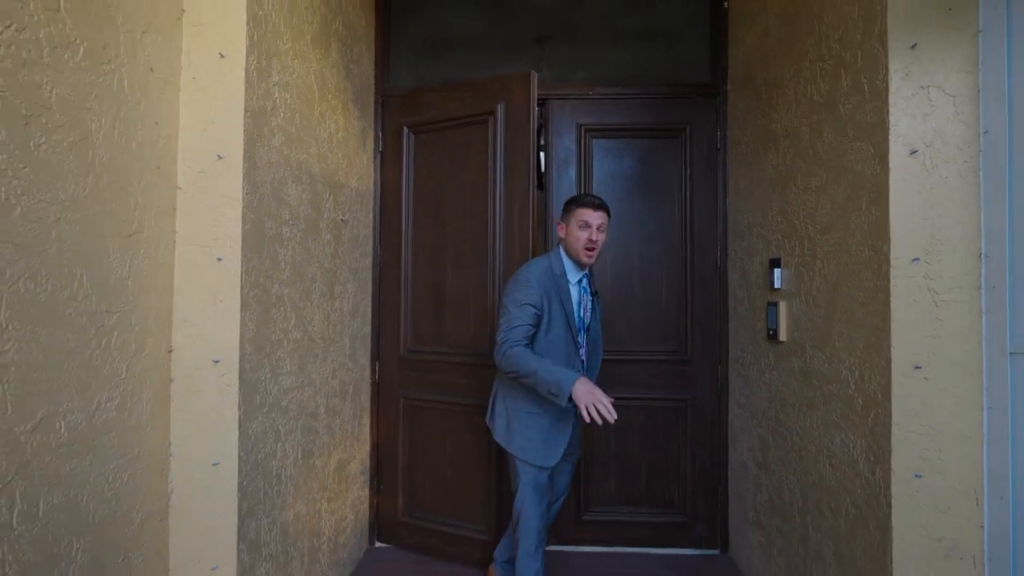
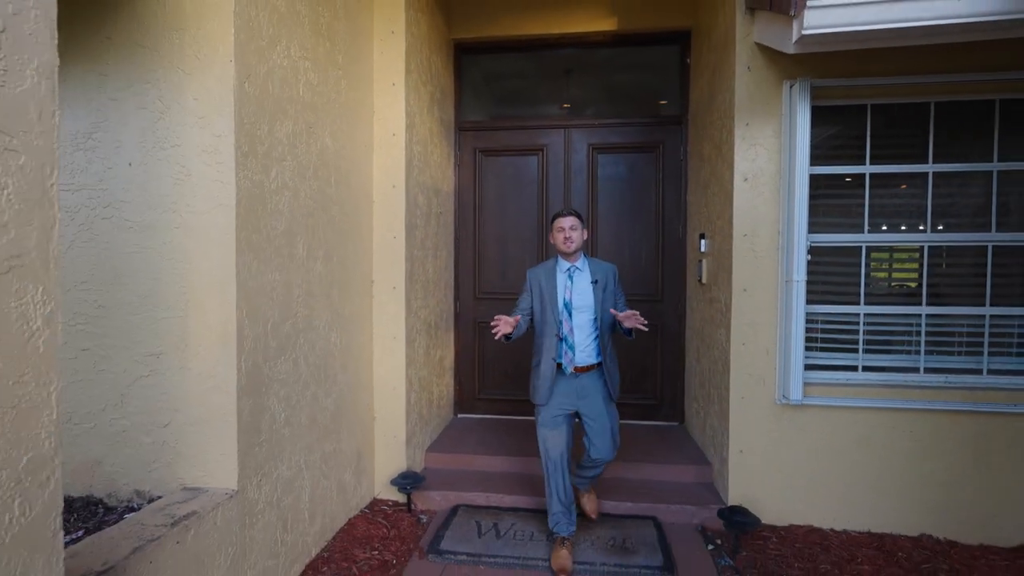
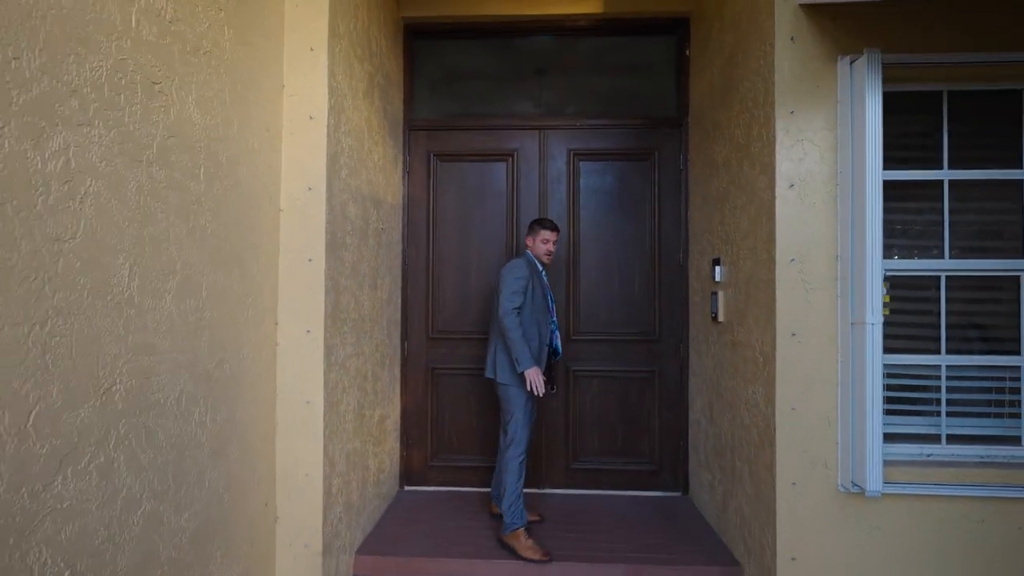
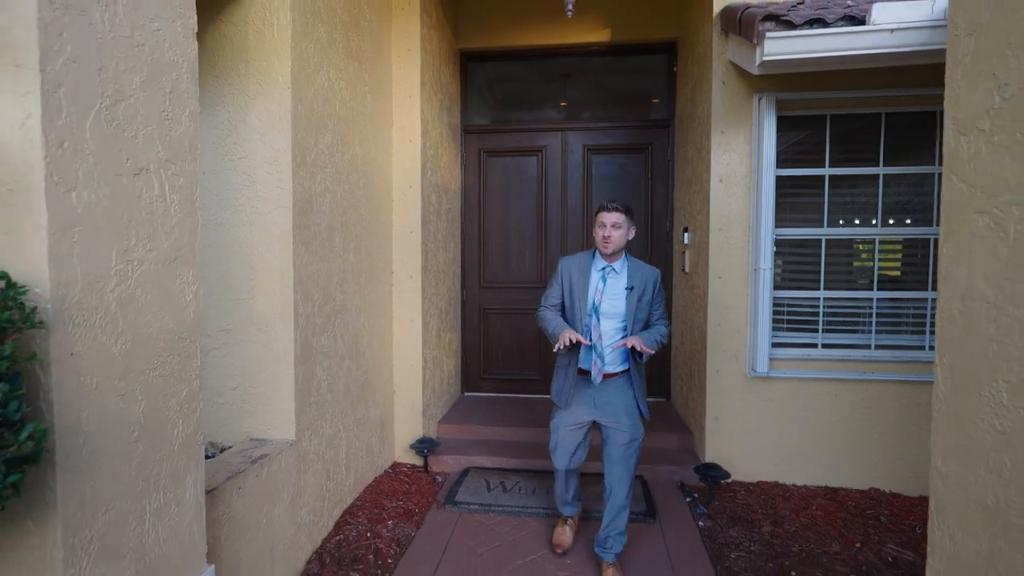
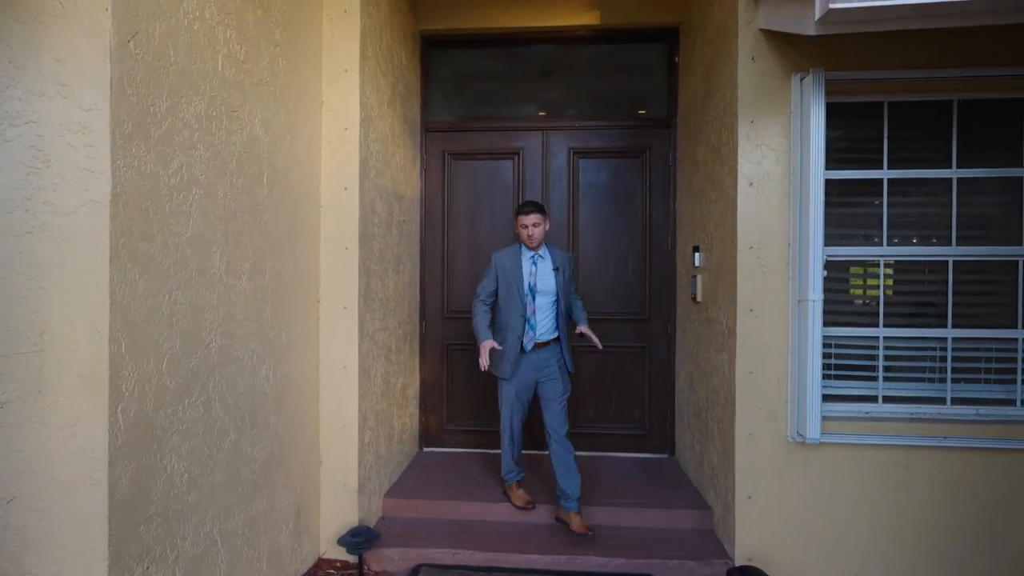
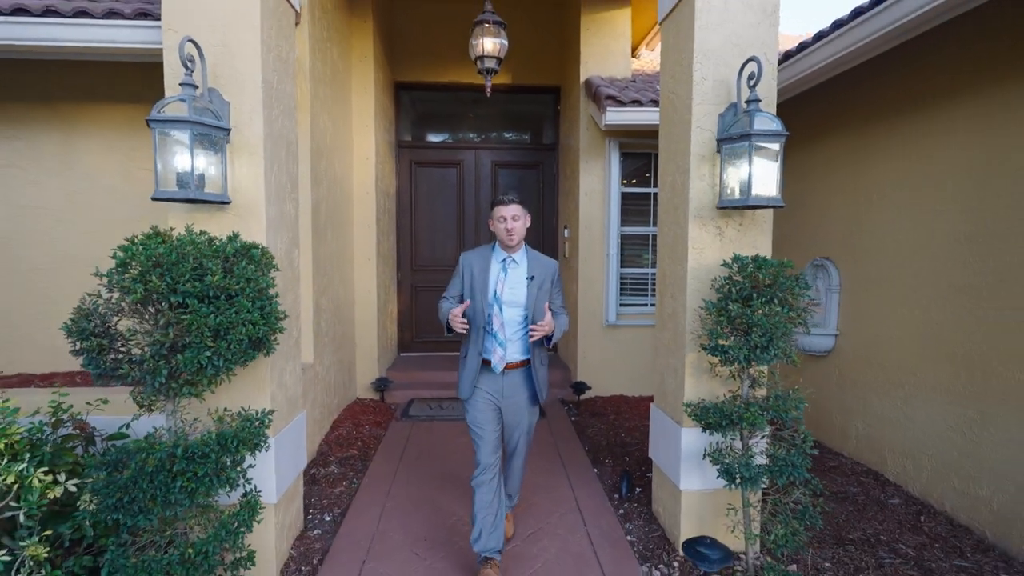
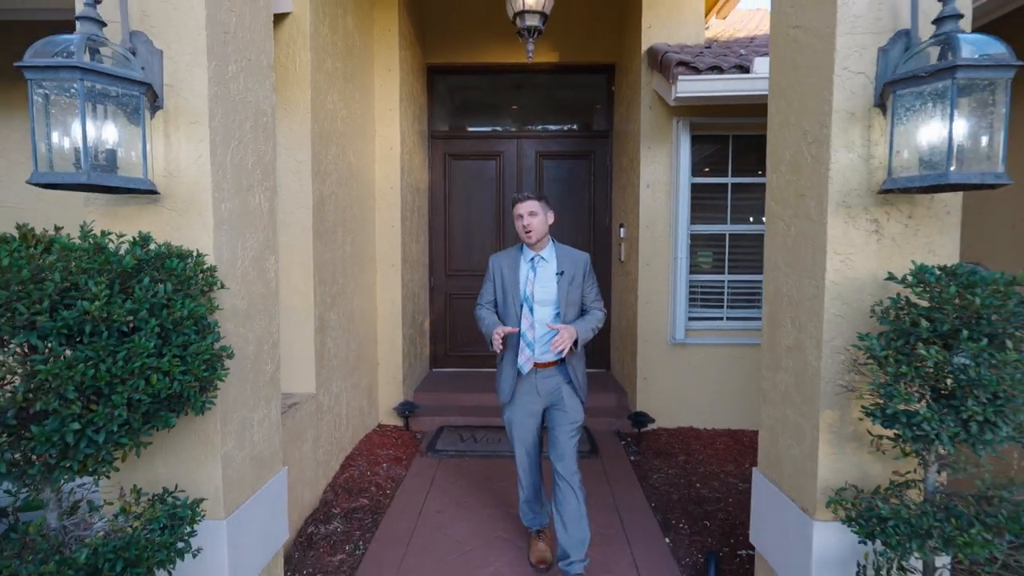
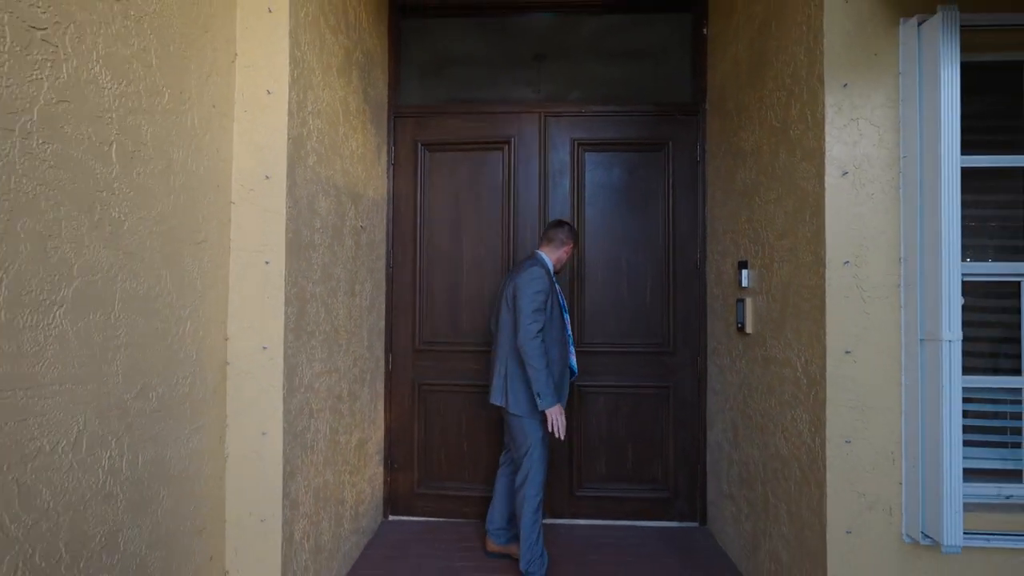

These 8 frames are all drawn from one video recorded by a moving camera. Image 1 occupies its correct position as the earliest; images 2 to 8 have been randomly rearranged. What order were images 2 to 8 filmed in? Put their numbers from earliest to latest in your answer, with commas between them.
8, 3, 5, 2, 4, 7, 6
